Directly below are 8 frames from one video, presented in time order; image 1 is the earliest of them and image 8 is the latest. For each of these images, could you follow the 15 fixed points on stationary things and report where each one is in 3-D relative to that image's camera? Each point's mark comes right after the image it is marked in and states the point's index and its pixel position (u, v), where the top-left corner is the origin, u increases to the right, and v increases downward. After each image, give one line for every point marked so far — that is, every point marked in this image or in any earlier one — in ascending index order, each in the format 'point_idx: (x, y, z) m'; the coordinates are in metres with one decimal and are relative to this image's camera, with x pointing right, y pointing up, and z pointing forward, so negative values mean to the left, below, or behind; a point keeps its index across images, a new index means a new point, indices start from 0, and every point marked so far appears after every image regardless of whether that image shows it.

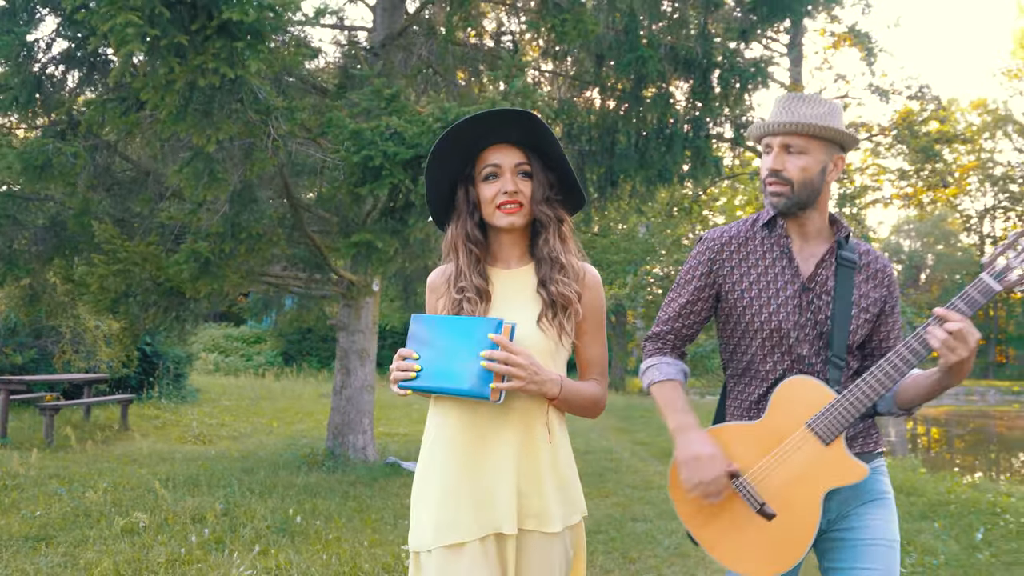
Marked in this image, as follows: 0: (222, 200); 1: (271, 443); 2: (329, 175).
0: (-1.9, +0.6, +5.7) m
1: (-3.0, -1.9, +10.5) m
2: (-1.2, +0.8, +5.8) m
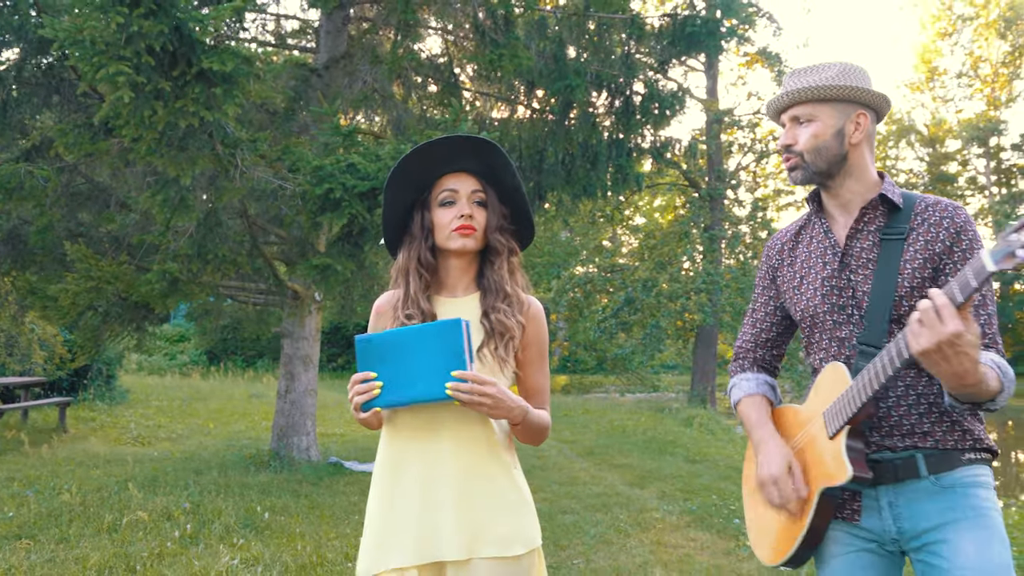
0: (-2.3, +0.5, +6.2) m
1: (-3.9, -2.0, +10.9) m
2: (-1.7, +0.6, +6.3) m
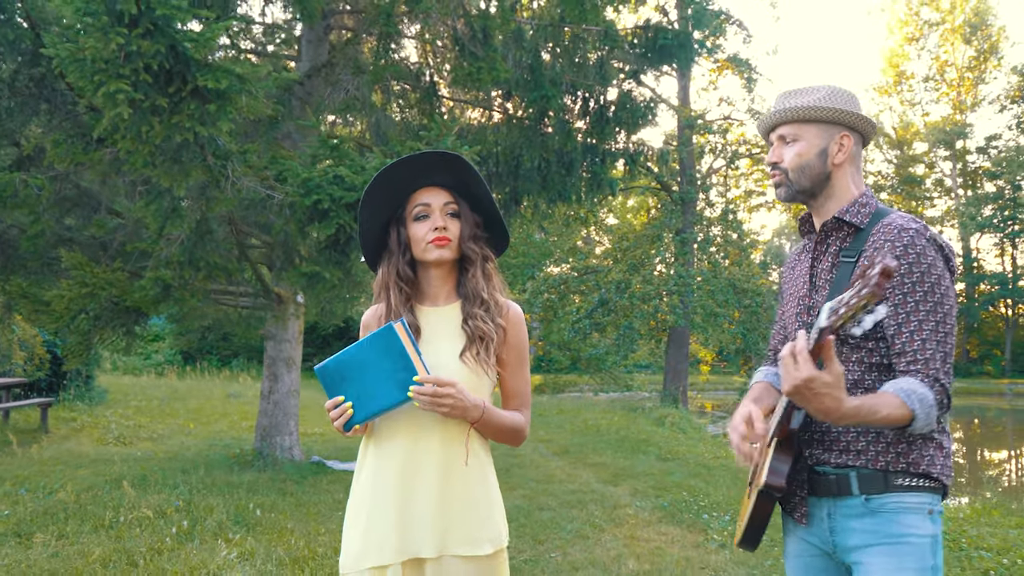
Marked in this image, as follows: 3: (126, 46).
0: (-2.5, +0.4, +6.4) m
1: (-4.2, -2.0, +11.1) m
2: (-1.8, +0.6, +6.6) m
3: (-2.3, +1.5, +5.1) m
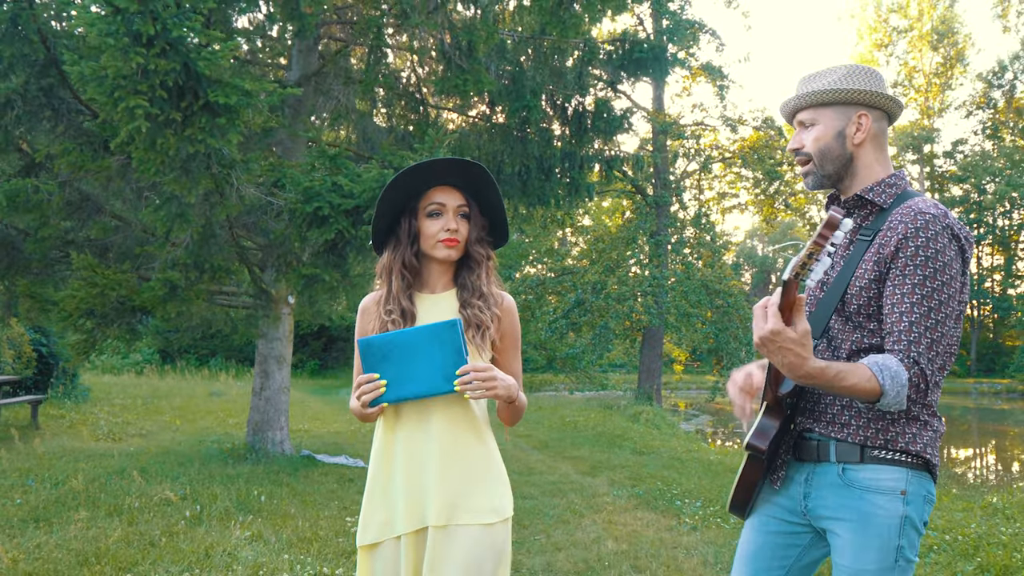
0: (-2.6, +0.4, +6.8) m
1: (-4.5, -2.0, +11.4) m
2: (-1.9, +0.6, +7.0) m
3: (-2.4, +1.5, +5.5) m
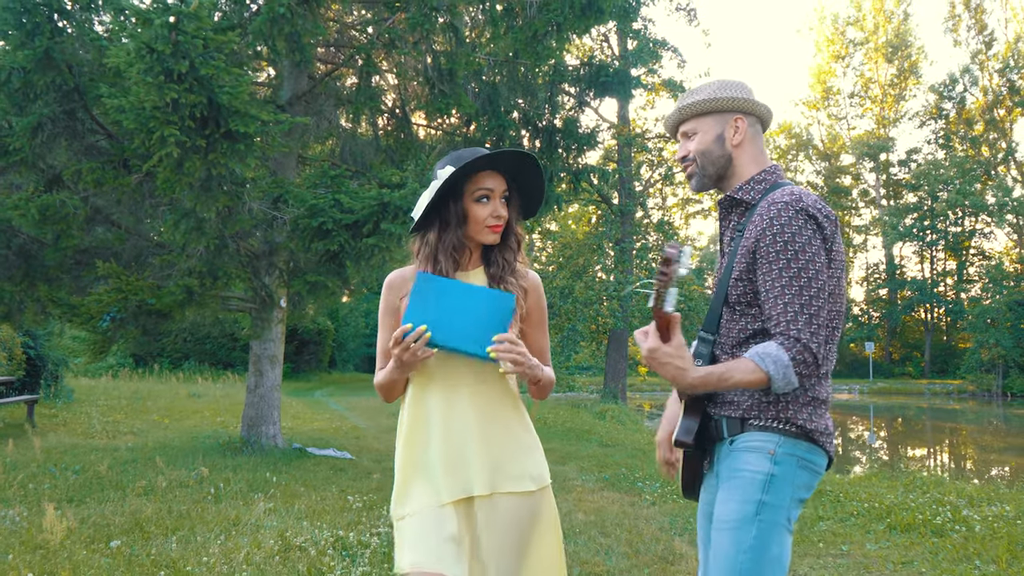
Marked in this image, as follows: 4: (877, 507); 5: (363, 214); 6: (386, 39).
0: (-2.8, +0.4, +7.5) m
1: (-4.8, -2.1, +12.0) m
2: (-2.1, +0.5, +7.7) m
3: (-2.5, +1.4, +6.2) m
4: (+2.8, -1.7, +6.4) m
5: (-1.3, +0.7, +7.5) m
6: (-1.4, +2.8, +9.6) m
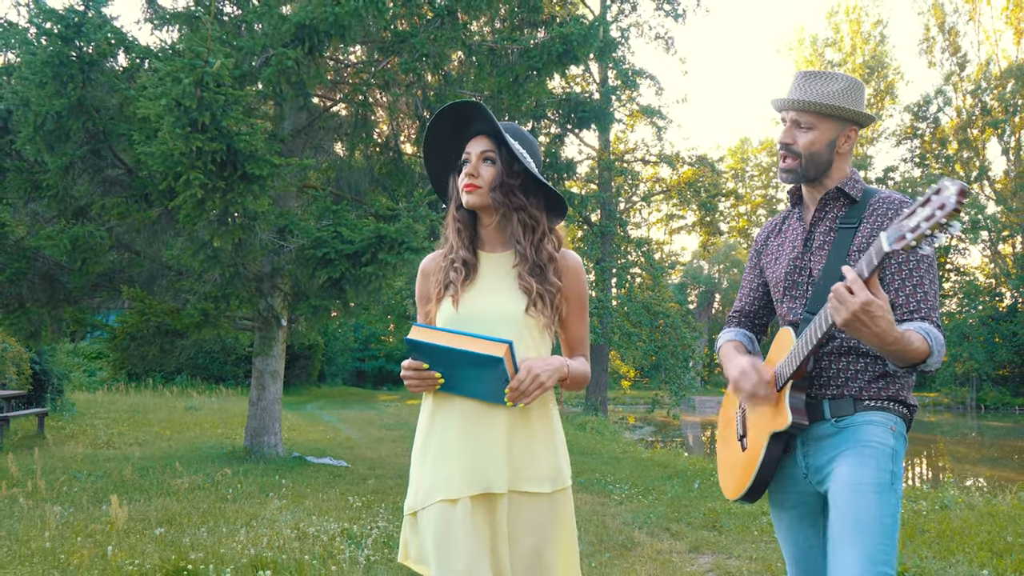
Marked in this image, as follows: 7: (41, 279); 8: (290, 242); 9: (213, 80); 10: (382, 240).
0: (-2.9, +0.1, +8.3) m
1: (-5.0, -2.4, +12.8) m
2: (-2.3, +0.3, +8.6) m
3: (-2.6, +1.2, +7.1) m
4: (+2.6, -1.9, +7.2) m
5: (-1.5, +0.4, +8.3) m
6: (-1.6, +2.6, +10.5) m
7: (-5.1, +0.1, +9.2) m
8: (-2.4, +0.5, +8.9) m
9: (-2.5, +1.8, +7.2) m
10: (-1.3, +0.5, +8.4) m
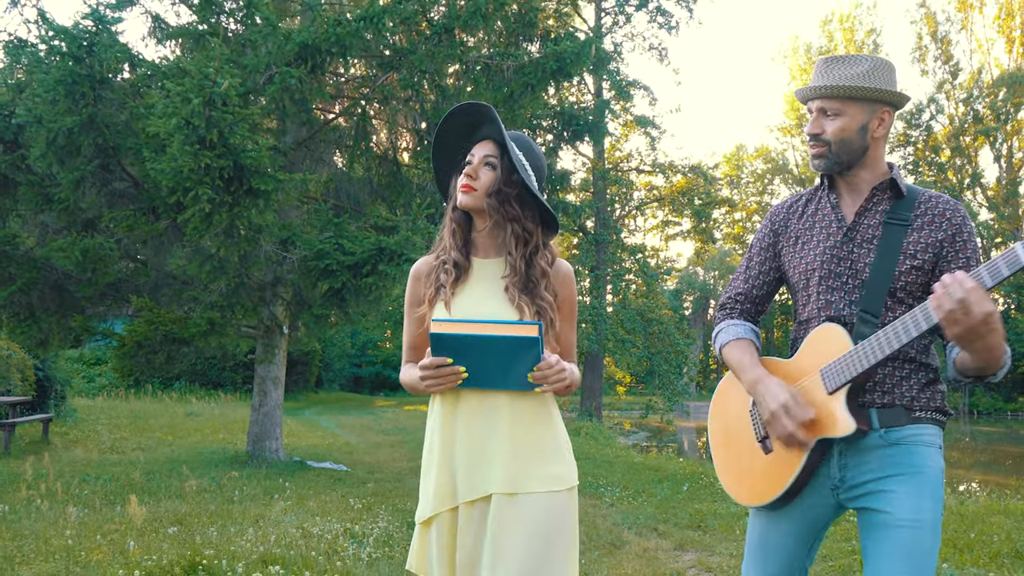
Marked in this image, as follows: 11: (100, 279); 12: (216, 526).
0: (-3.0, 0.0, +8.6) m
1: (-5.1, -2.5, +13.1) m
2: (-2.3, +0.2, +8.9) m
3: (-2.7, +1.1, +7.4) m
4: (+2.6, -2.0, +7.6) m
5: (-1.5, +0.3, +8.6) m
6: (-1.7, +2.5, +10.8) m
7: (-5.2, 0.0, +9.5) m
8: (-2.4, +0.4, +9.2) m
9: (-2.6, +1.7, +7.5) m
10: (-1.4, +0.4, +8.7) m
11: (-4.5, +0.1, +9.3) m
12: (-2.1, -1.7, +6.0) m
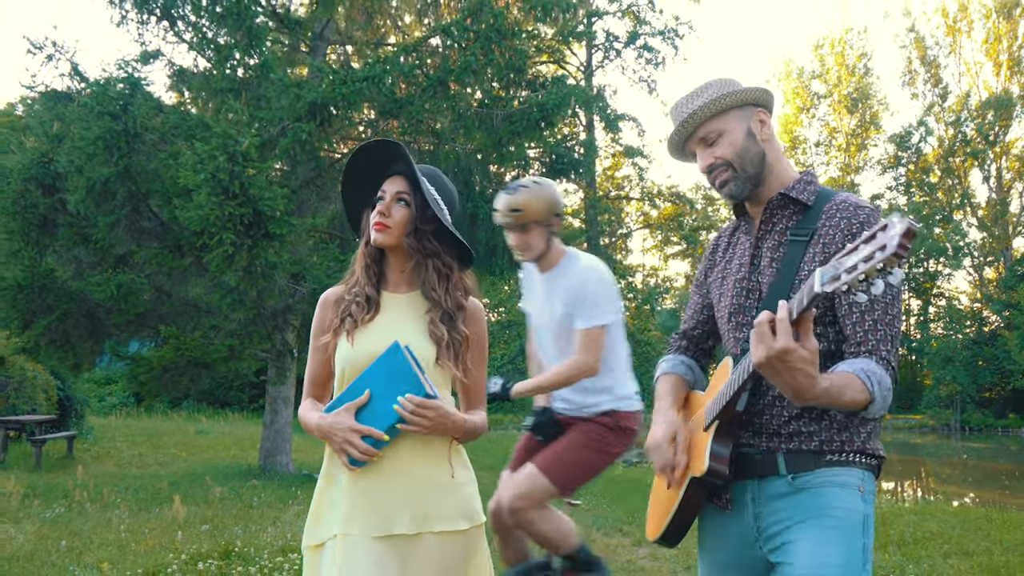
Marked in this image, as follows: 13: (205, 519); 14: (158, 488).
0: (-3.1, -0.3, +9.7) m
1: (-5.3, -3.0, +14.1) m
2: (-2.5, -0.1, +10.0) m
3: (-2.8, +0.8, +8.5) m
4: (+2.4, -2.3, +8.6) m
5: (-1.7, 0.0, +9.7) m
6: (-1.8, +2.1, +11.9) m
7: (-5.4, -0.4, +10.6) m
8: (-2.6, 0.0, +10.3) m
9: (-2.8, +1.4, +8.6) m
10: (-1.5, 0.0, +9.8) m
11: (-4.7, -0.3, +10.4) m
12: (-2.3, -2.0, +7.0) m
13: (-2.7, -2.0, +7.2) m
14: (-4.1, -2.3, +9.7) m
